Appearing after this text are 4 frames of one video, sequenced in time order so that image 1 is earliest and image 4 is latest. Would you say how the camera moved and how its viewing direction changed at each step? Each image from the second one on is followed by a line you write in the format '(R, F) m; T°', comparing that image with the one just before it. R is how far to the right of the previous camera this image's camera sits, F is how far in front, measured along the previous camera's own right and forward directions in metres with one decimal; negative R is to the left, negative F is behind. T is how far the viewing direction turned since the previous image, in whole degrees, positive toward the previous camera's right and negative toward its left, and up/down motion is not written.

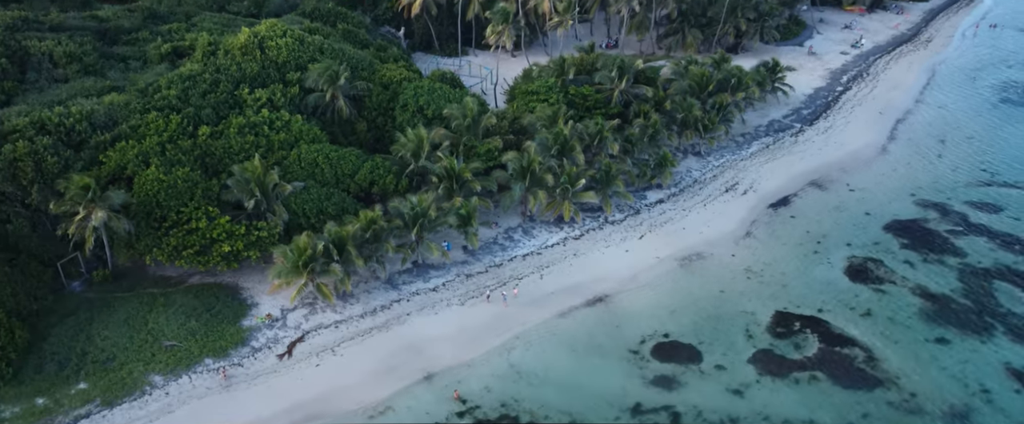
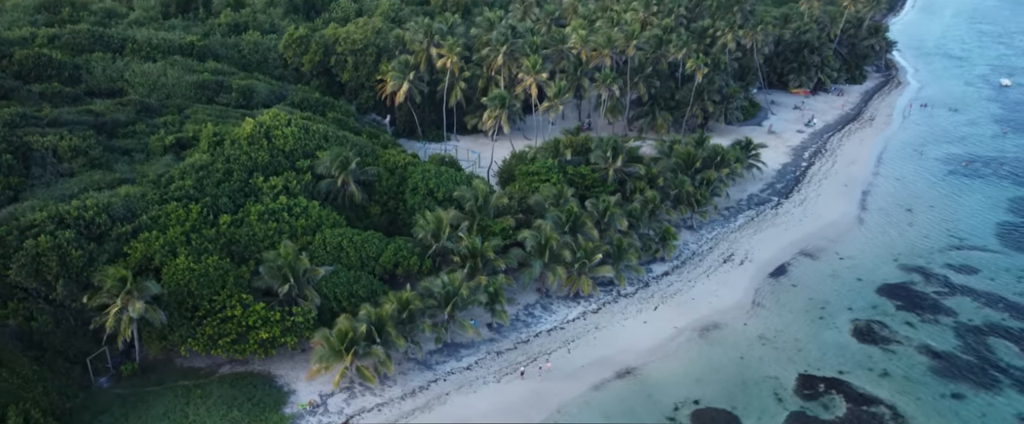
(-3.6, -0.6) m; +4°
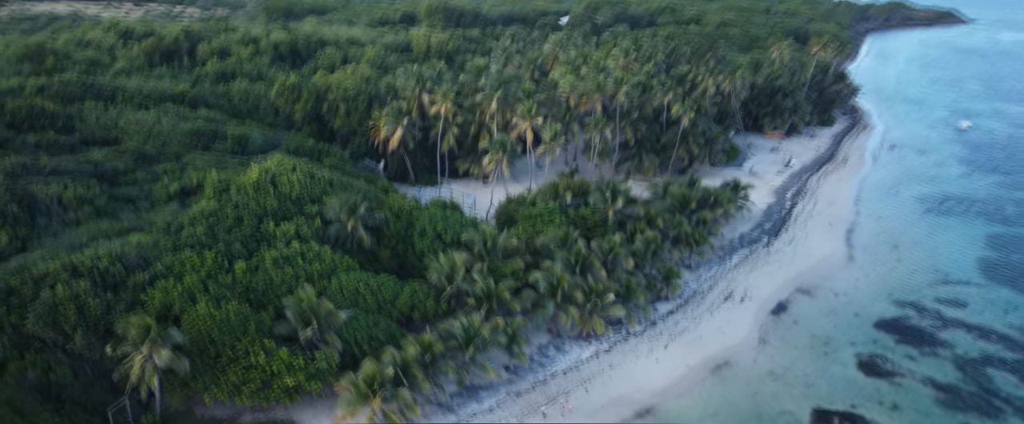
(-2.1, -0.4) m; +2°
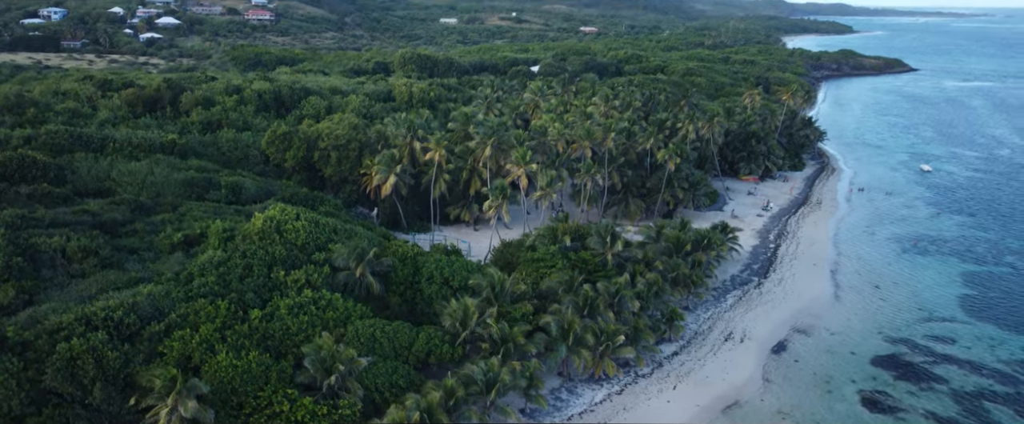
(-2.2, -0.5) m; +3°
